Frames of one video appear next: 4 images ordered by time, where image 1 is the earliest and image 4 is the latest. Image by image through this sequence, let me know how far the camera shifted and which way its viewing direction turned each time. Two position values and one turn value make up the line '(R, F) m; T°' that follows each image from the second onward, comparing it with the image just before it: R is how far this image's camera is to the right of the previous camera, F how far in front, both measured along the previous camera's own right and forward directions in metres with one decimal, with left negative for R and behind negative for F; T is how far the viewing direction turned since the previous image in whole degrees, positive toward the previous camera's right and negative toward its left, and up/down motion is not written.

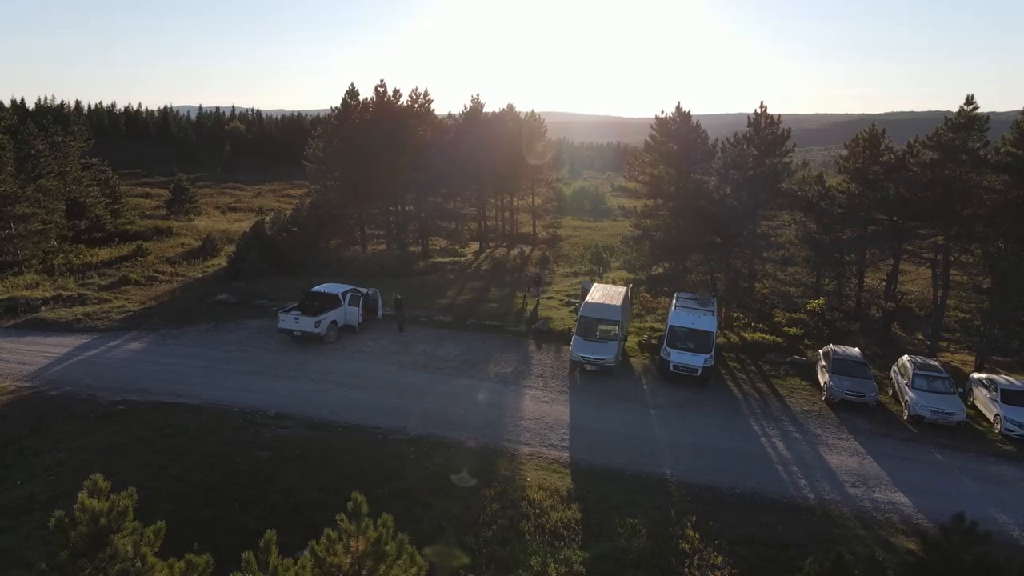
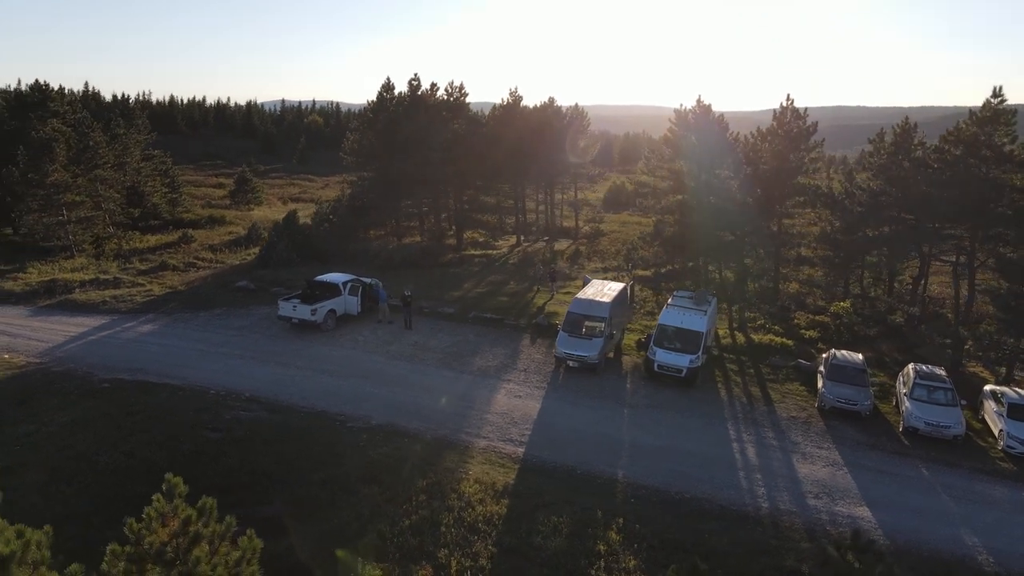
(+2.4, +0.2) m; -6°
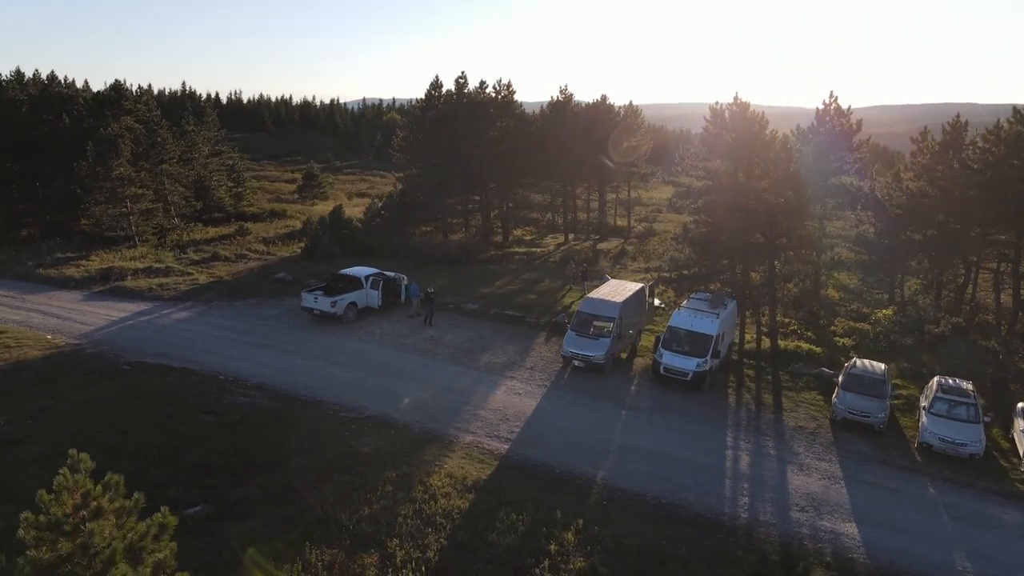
(+1.8, +0.1) m; -6°
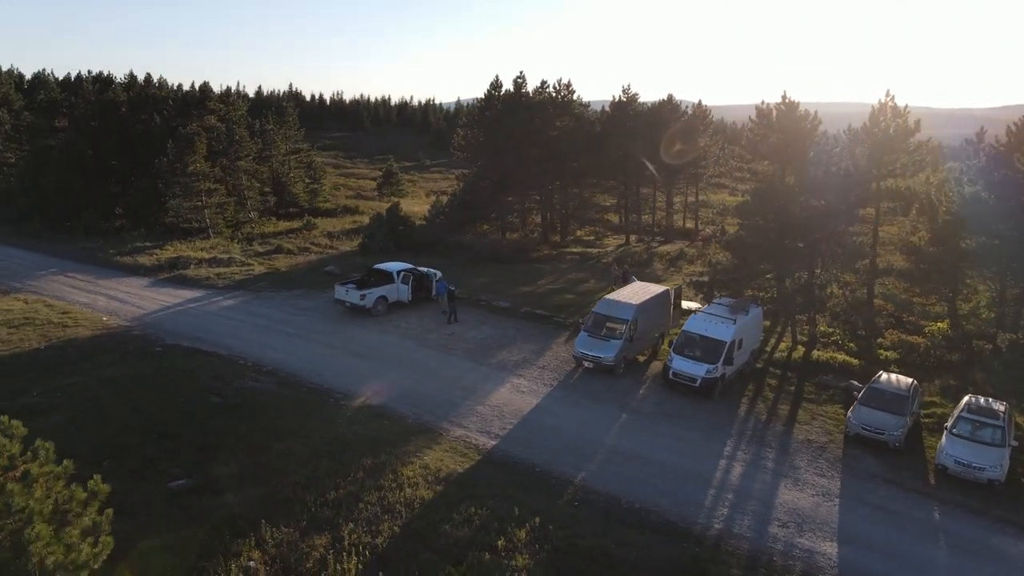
(+2.1, 0.0) m; -7°
